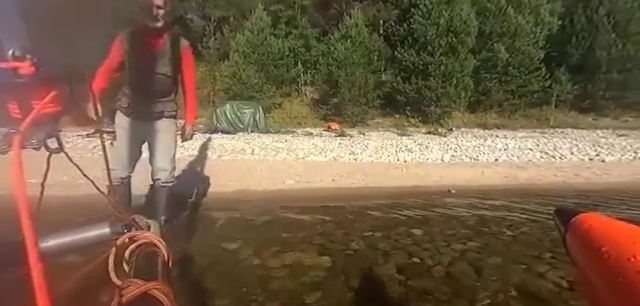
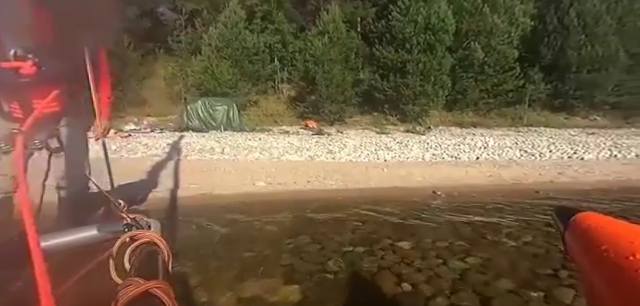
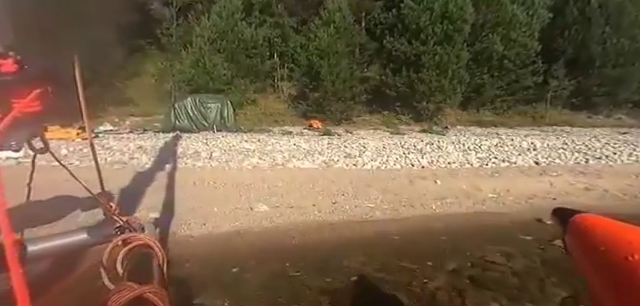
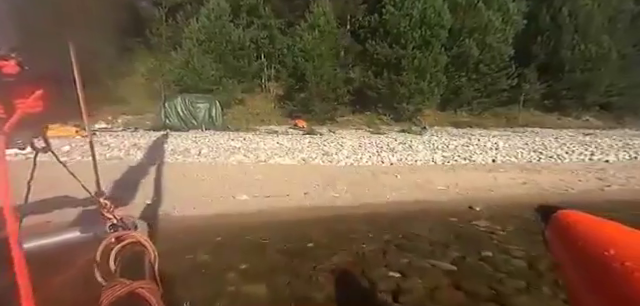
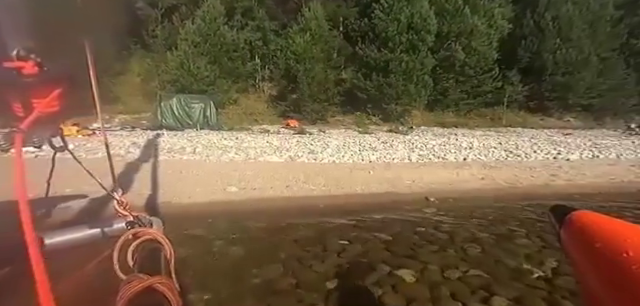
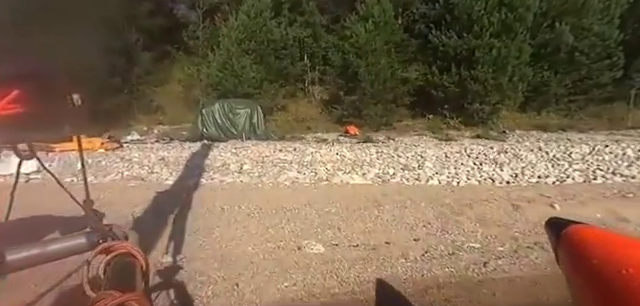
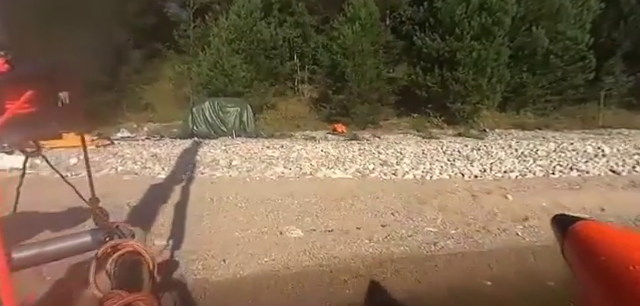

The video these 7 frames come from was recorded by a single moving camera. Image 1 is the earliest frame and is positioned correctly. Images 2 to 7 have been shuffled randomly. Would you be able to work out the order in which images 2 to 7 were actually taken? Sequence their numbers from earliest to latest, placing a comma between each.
2, 5, 4, 3, 7, 6
